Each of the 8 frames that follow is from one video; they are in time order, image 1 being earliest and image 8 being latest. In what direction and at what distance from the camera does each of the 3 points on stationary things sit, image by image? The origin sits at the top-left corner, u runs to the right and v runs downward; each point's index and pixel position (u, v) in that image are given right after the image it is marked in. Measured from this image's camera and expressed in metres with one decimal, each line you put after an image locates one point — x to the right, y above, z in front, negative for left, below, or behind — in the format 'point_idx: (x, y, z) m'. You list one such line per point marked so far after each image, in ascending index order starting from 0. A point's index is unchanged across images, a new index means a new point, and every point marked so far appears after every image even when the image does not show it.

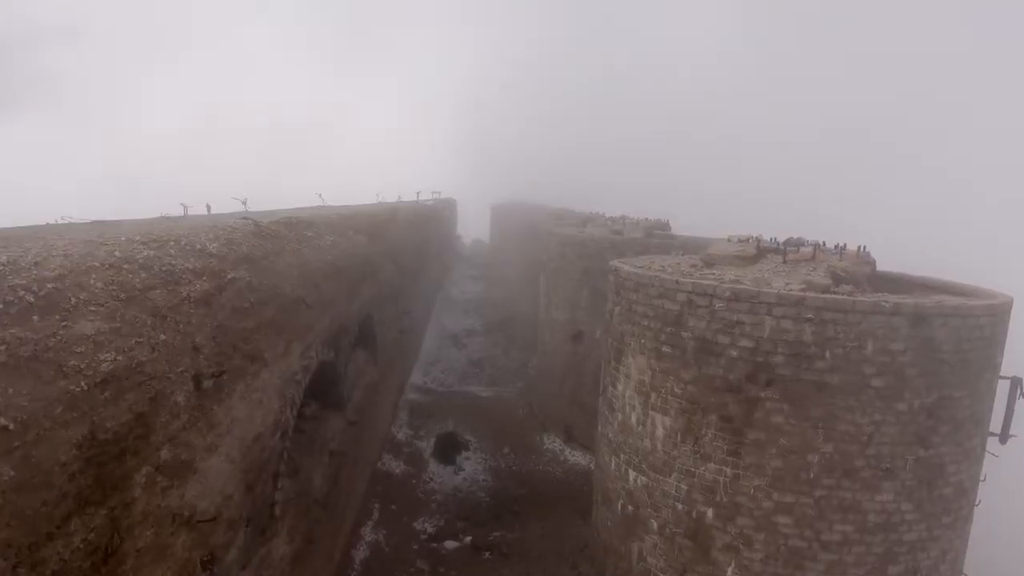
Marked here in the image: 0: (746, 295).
0: (+1.9, -0.1, +5.3) m
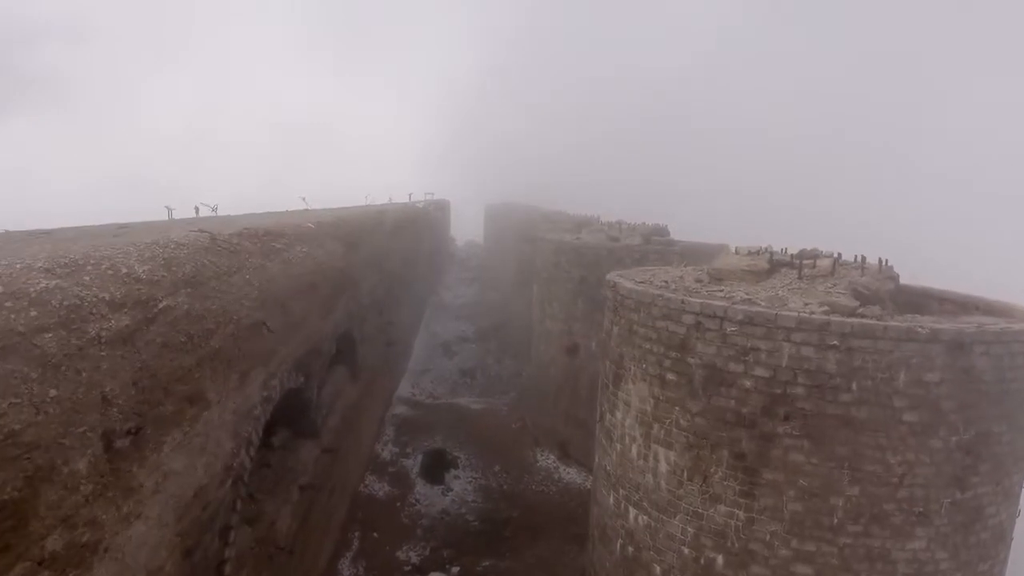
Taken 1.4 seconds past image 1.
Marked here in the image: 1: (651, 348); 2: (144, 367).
0: (+1.8, -0.2, +4.7) m
1: (+1.2, -0.5, +5.4) m
2: (-1.9, -0.4, +3.3) m
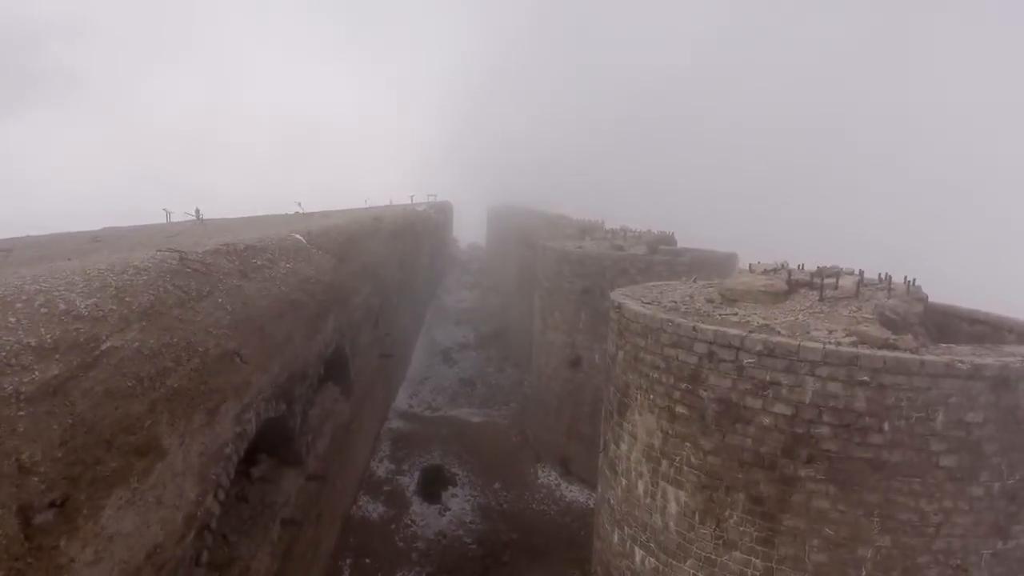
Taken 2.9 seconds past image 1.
0: (+1.8, -0.4, +4.2) m
1: (+1.1, -0.7, +5.0) m
2: (-1.9, -0.6, +2.9) m
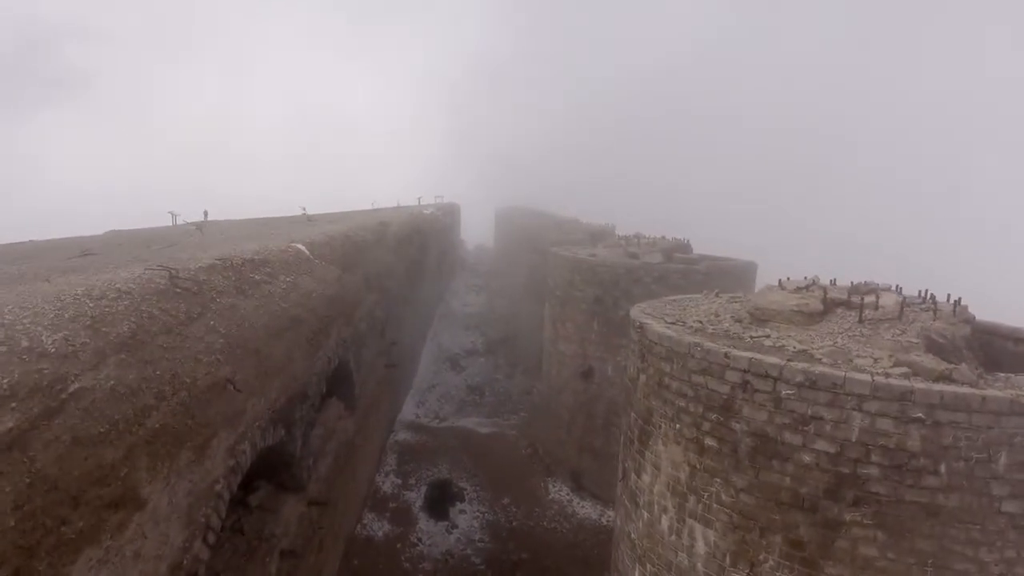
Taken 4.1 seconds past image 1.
0: (+1.9, -0.6, +3.9) m
1: (+1.2, -0.8, +4.6) m
2: (-1.8, -0.7, +2.5) m
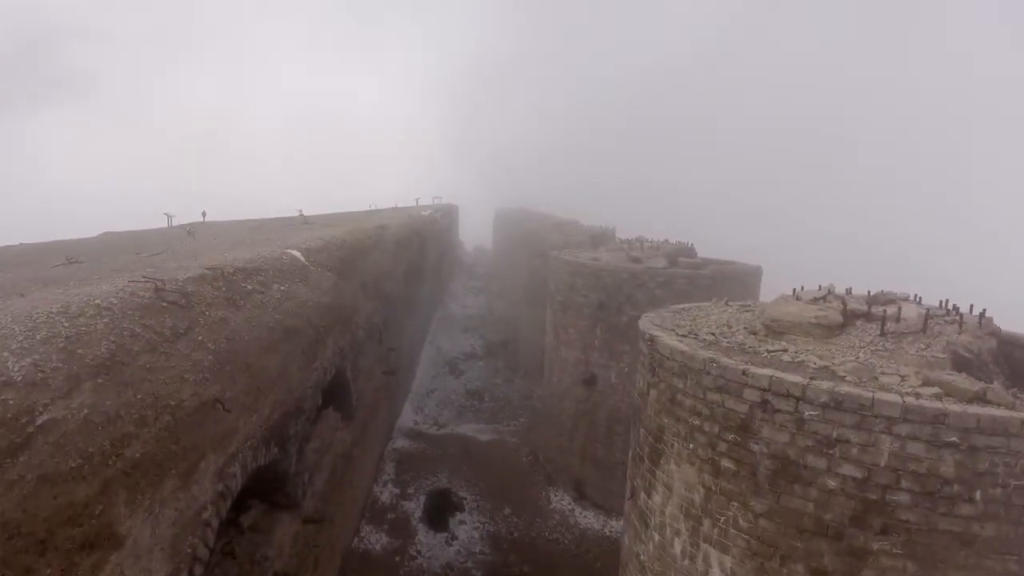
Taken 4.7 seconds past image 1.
0: (+1.9, -0.7, +3.6) m
1: (+1.3, -0.9, +4.4) m
2: (-1.8, -0.8, +2.3) m
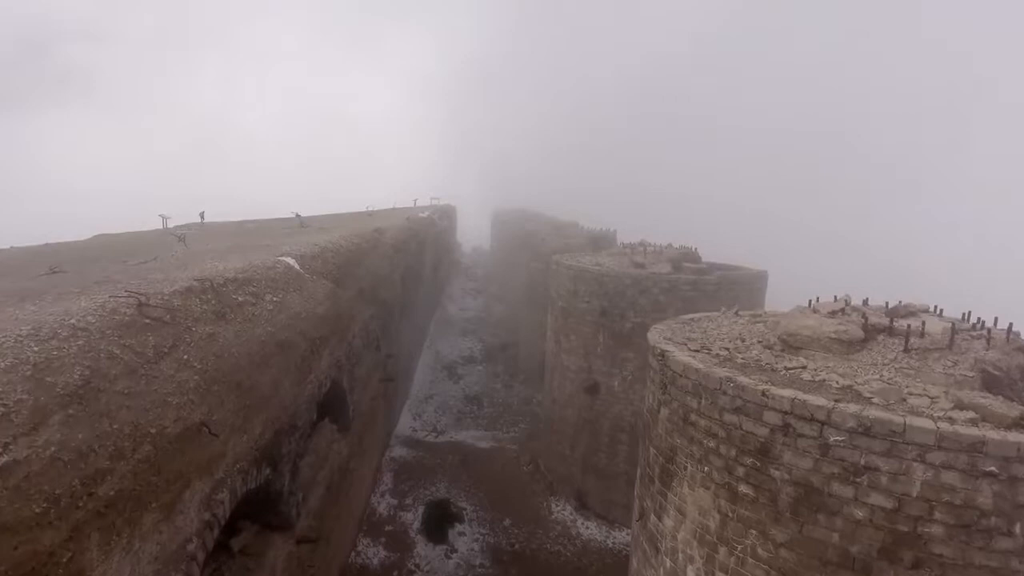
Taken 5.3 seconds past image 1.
0: (+1.9, -0.7, +3.4) m
1: (+1.3, -1.0, +4.1) m
2: (-1.8, -0.9, +2.0) m
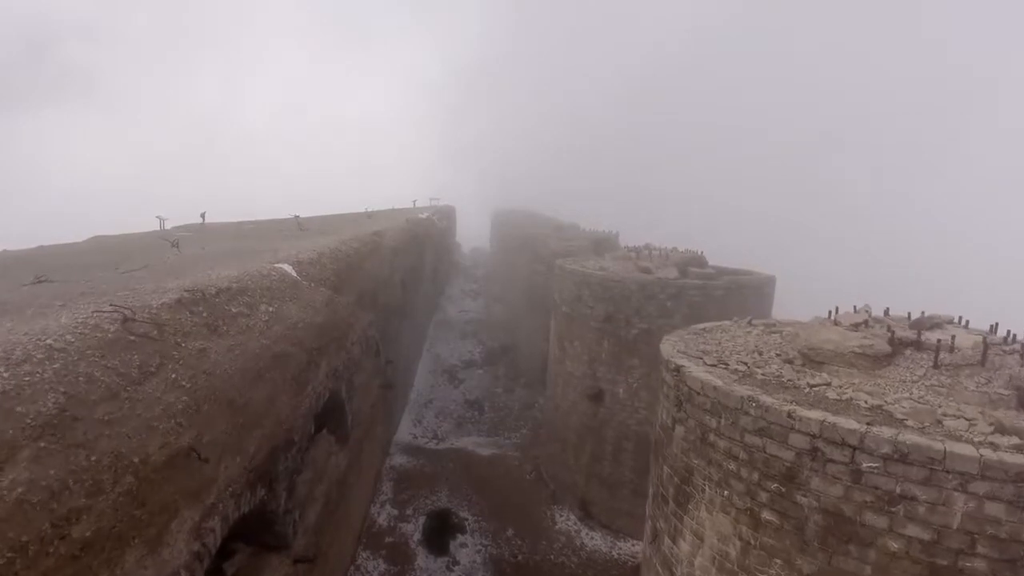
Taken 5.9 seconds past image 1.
0: (+2.0, -0.8, +3.2) m
1: (+1.4, -1.1, +3.9) m
2: (-1.7, -1.0, +1.8) m
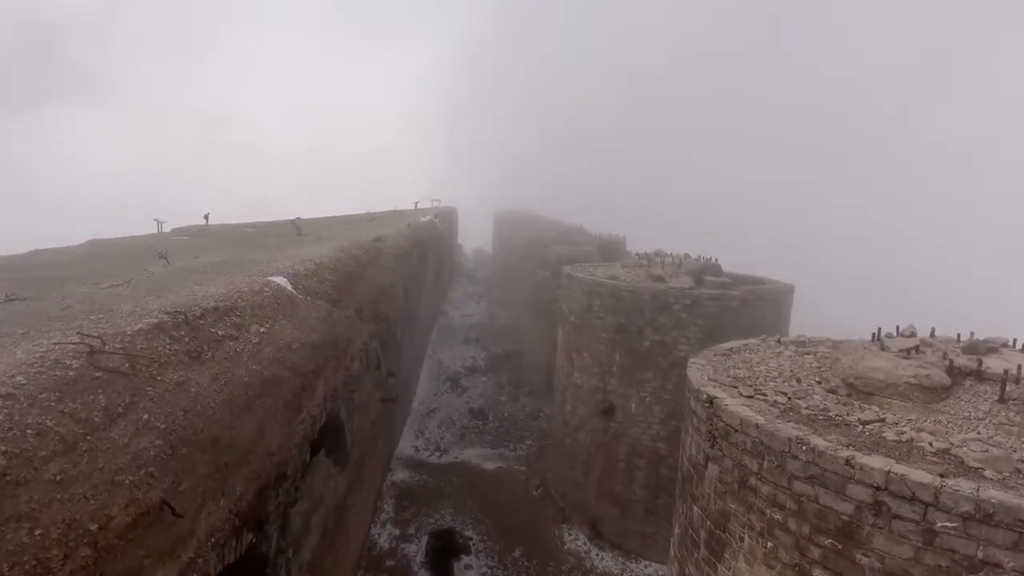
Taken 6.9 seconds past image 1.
0: (+2.1, -1.0, +2.7) m
1: (+1.4, -1.2, +3.5) m
2: (-1.6, -1.1, +1.4) m
